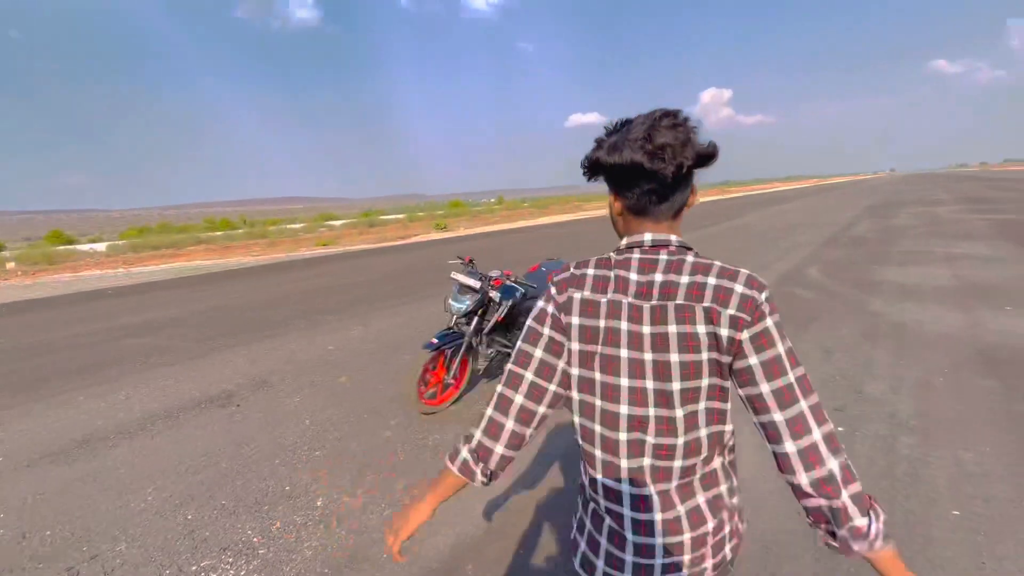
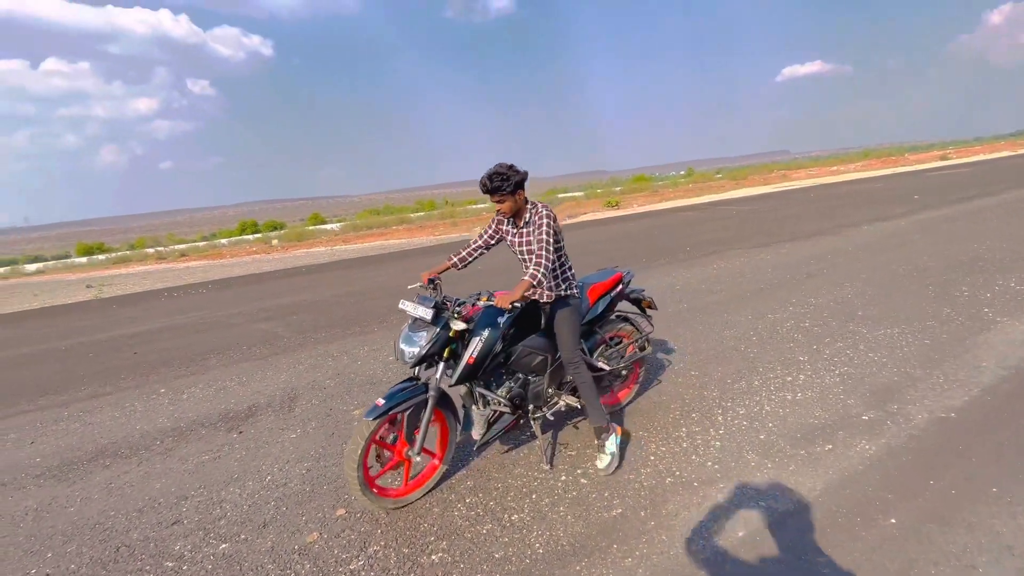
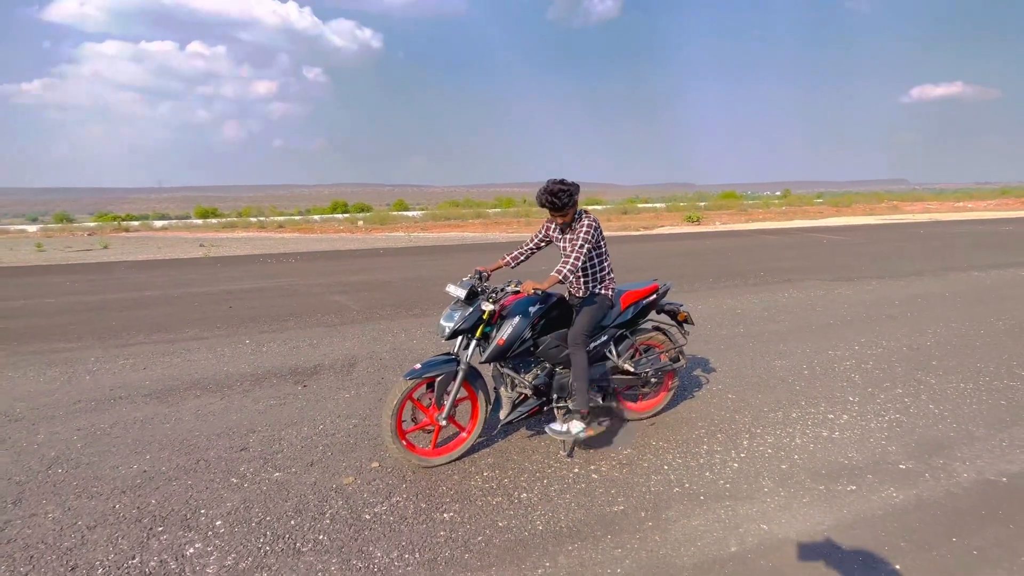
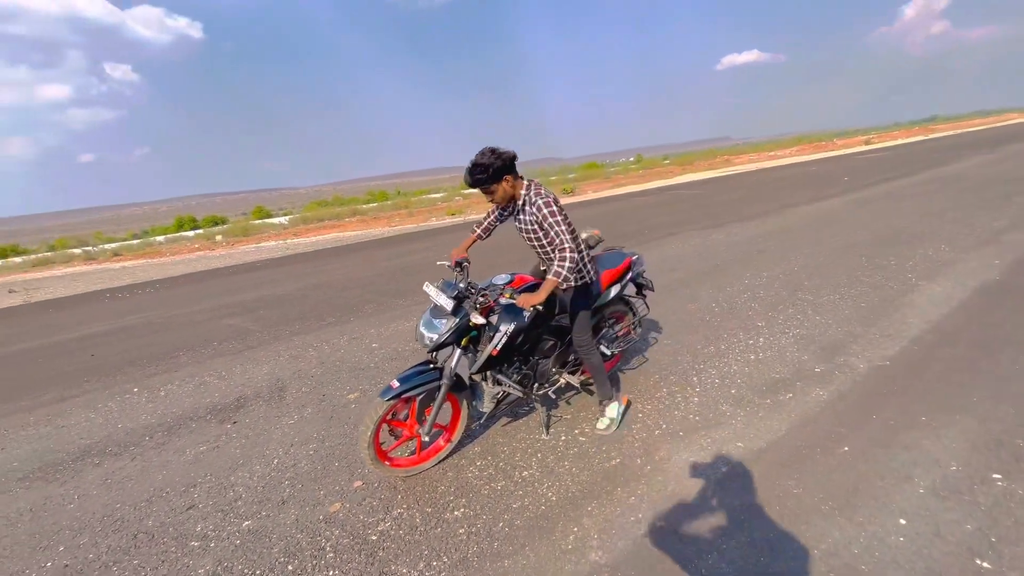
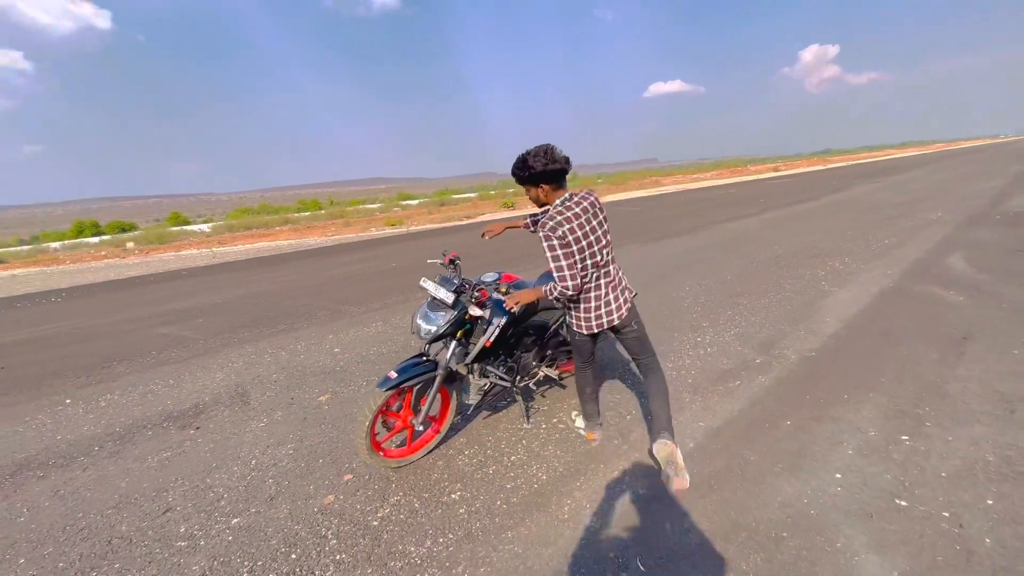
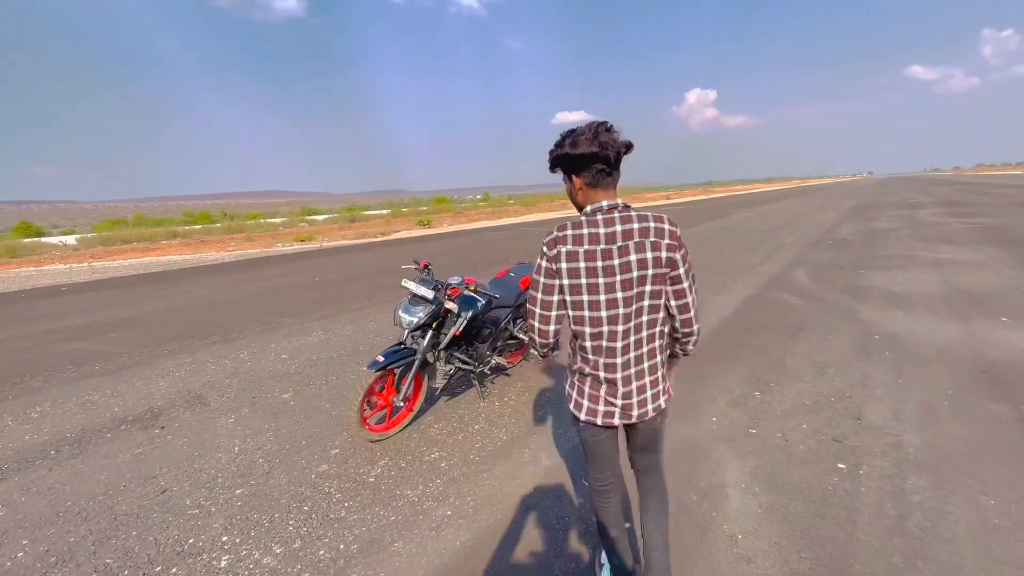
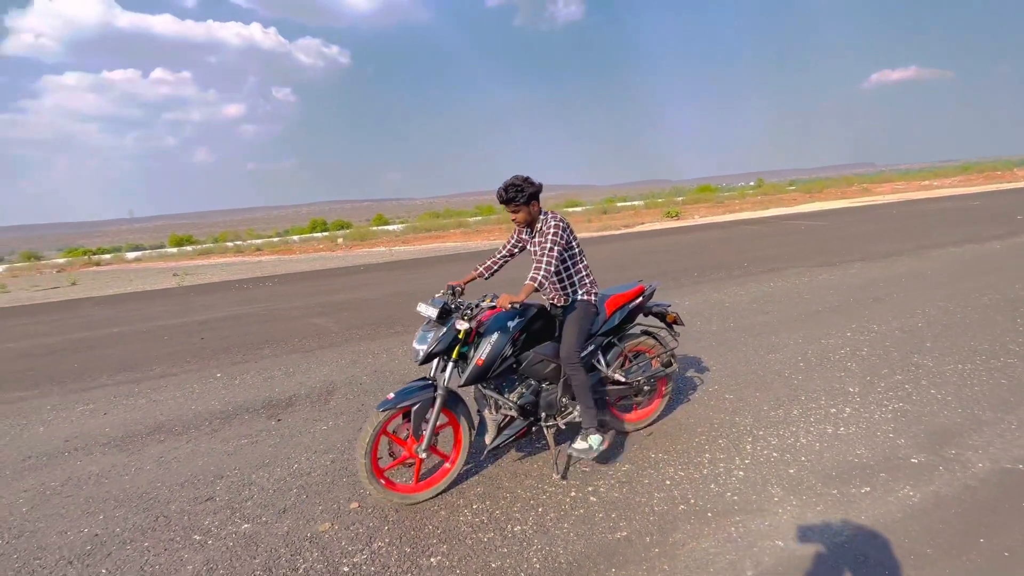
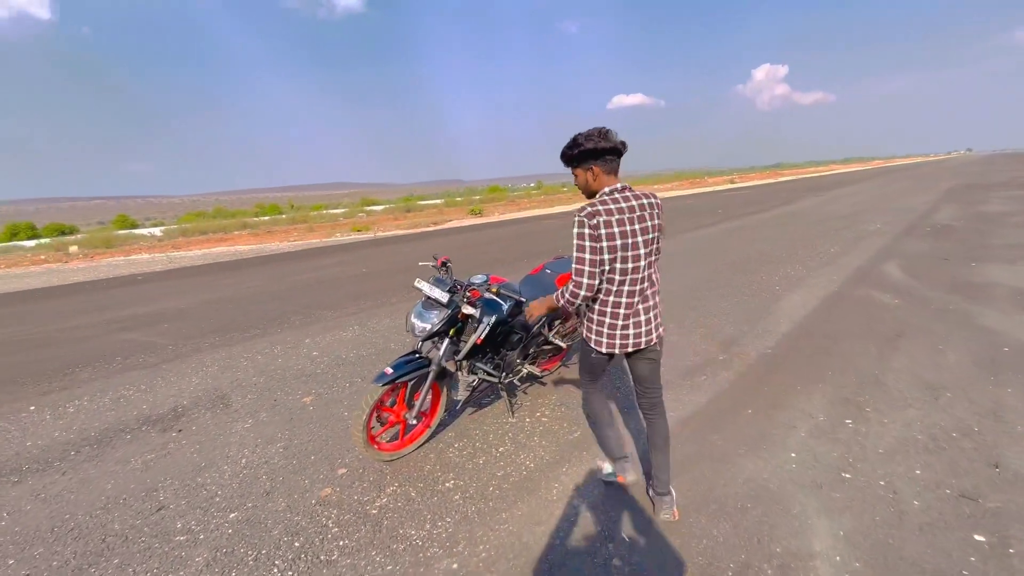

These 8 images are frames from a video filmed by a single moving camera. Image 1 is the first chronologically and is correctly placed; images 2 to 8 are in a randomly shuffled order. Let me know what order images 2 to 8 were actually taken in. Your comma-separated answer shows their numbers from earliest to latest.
6, 8, 5, 4, 2, 7, 3
